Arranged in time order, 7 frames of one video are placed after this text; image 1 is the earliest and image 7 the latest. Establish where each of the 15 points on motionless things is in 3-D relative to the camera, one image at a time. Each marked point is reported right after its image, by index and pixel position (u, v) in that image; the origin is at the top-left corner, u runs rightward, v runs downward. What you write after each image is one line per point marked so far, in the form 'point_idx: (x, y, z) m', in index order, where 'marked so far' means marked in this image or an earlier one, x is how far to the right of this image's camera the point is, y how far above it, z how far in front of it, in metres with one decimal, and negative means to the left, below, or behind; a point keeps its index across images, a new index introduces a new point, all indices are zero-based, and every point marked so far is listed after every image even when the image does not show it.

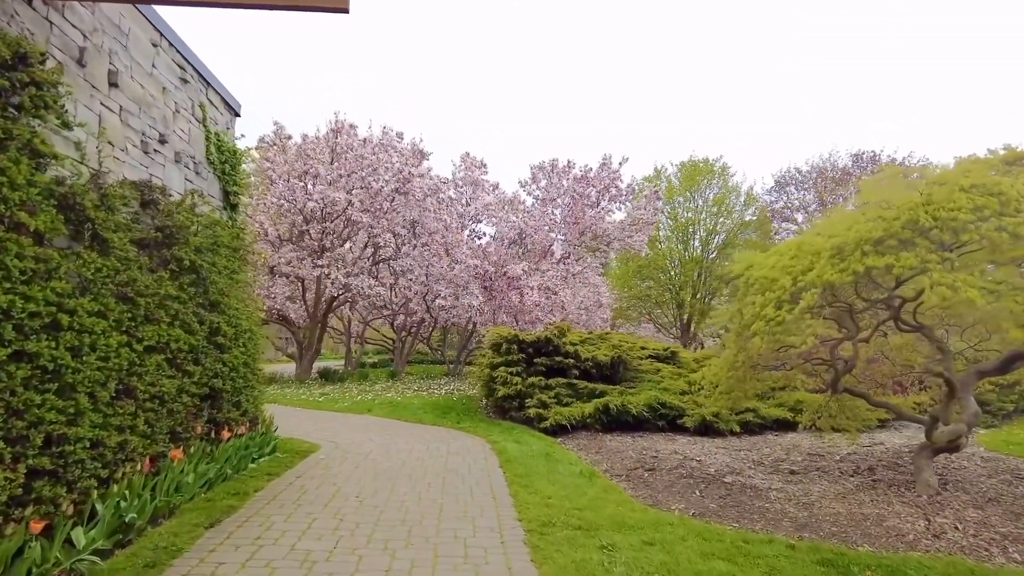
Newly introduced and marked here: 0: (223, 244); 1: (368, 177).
0: (-3.3, +0.5, +7.9) m
1: (-3.8, +2.9, +18.1) m
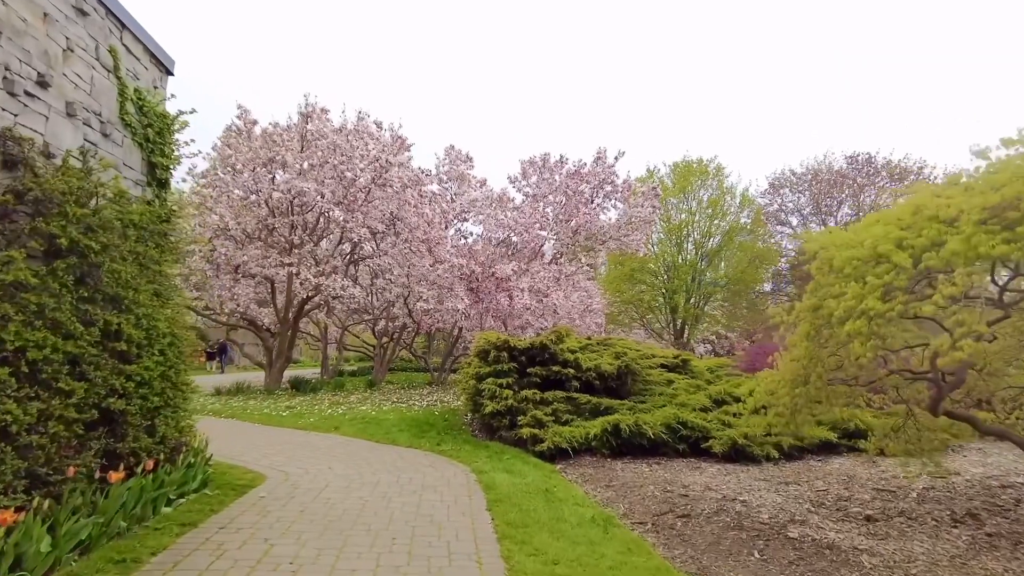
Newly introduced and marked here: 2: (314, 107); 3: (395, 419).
0: (-3.4, +0.6, +6.2) m
1: (-4.0, +2.9, +16.4) m
2: (-4.9, +4.5, +16.8) m
3: (-2.1, -2.4, +12.5) m
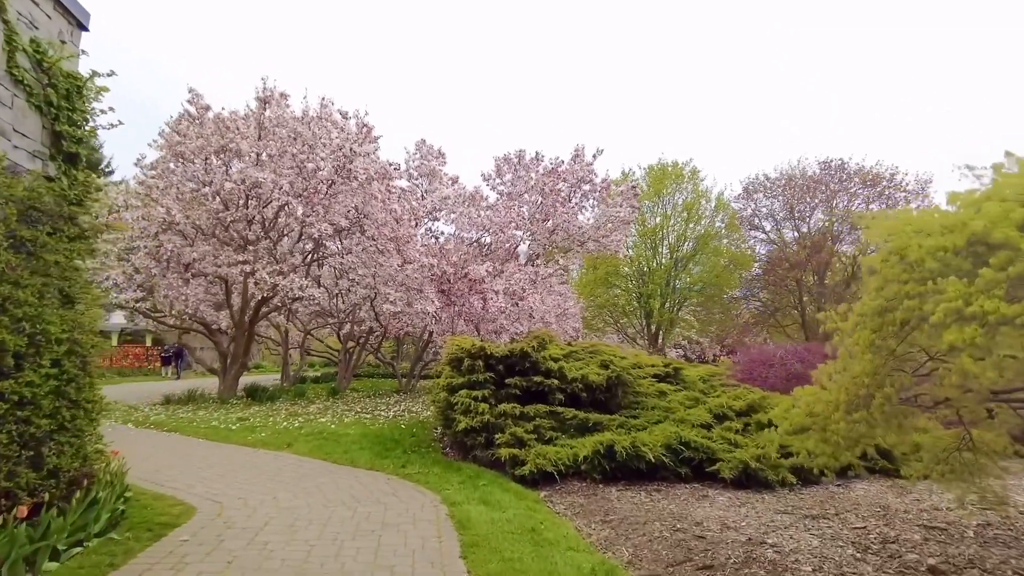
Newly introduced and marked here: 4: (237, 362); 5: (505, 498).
0: (-3.5, +0.6, +4.9) m
1: (-4.6, +2.9, +15.1) m
2: (-5.4, +4.5, +15.5) m
3: (-2.6, -2.4, +11.3) m
4: (-7.6, -2.0, +19.0) m
5: (-0.1, -2.0, +6.7) m
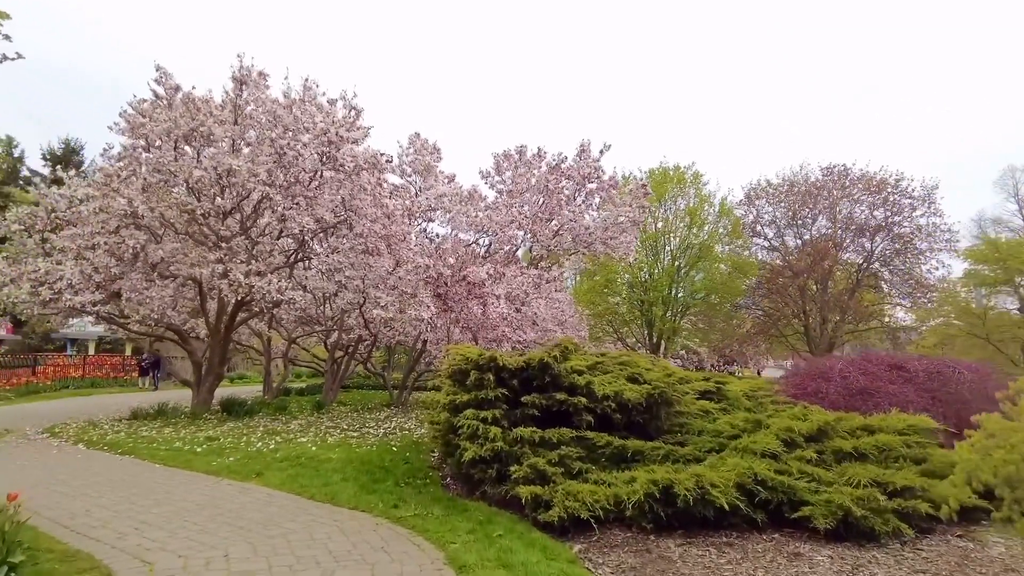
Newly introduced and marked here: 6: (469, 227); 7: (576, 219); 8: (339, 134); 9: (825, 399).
0: (-3.3, +0.7, +3.3) m
1: (-4.5, +2.9, +13.5) m
2: (-5.3, +4.4, +13.9) m
3: (-2.4, -2.4, +9.6) m
4: (-7.6, -2.1, +17.3) m
5: (+0.1, -2.0, +5.0) m
6: (-1.2, +1.7, +18.9) m
7: (+1.9, +2.0, +19.8) m
8: (-3.4, +3.1, +13.7) m
9: (+4.0, -1.4, +8.8) m
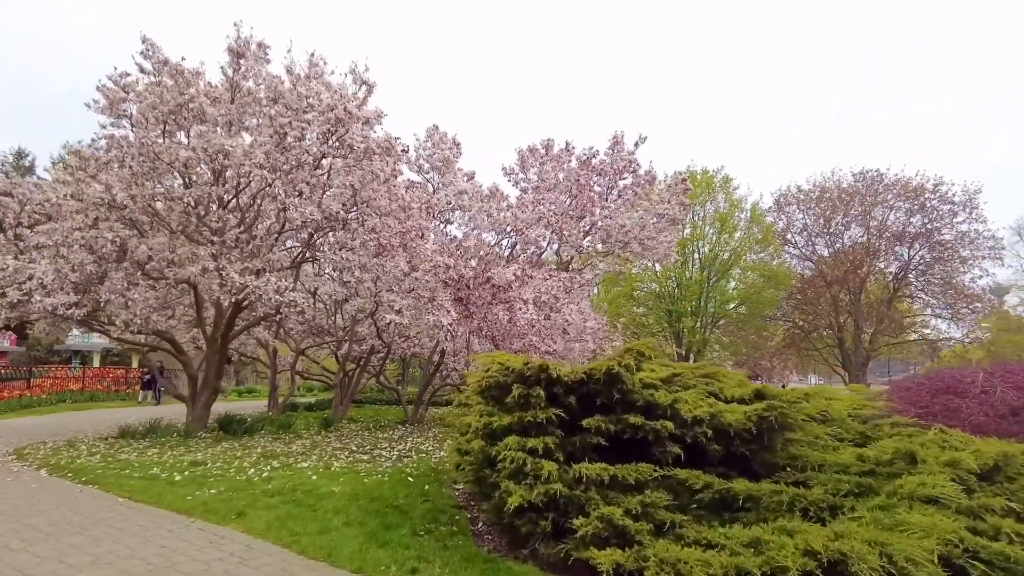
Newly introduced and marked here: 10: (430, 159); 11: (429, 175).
0: (-2.9, +0.9, +1.6) m
1: (-3.9, +2.8, +11.8) m
2: (-4.7, +4.4, +12.3) m
3: (-1.9, -2.3, +7.8) m
4: (-6.9, -2.2, +15.6) m
5: (+0.5, -1.8, +3.2) m
6: (-0.5, +1.6, +17.1) m
7: (+2.6, +1.9, +18.0) m
8: (-2.9, +3.1, +12.0) m
9: (+4.5, -1.3, +6.9) m
10: (-2.2, +3.5, +18.7) m
11: (-2.2, +3.0, +18.4) m
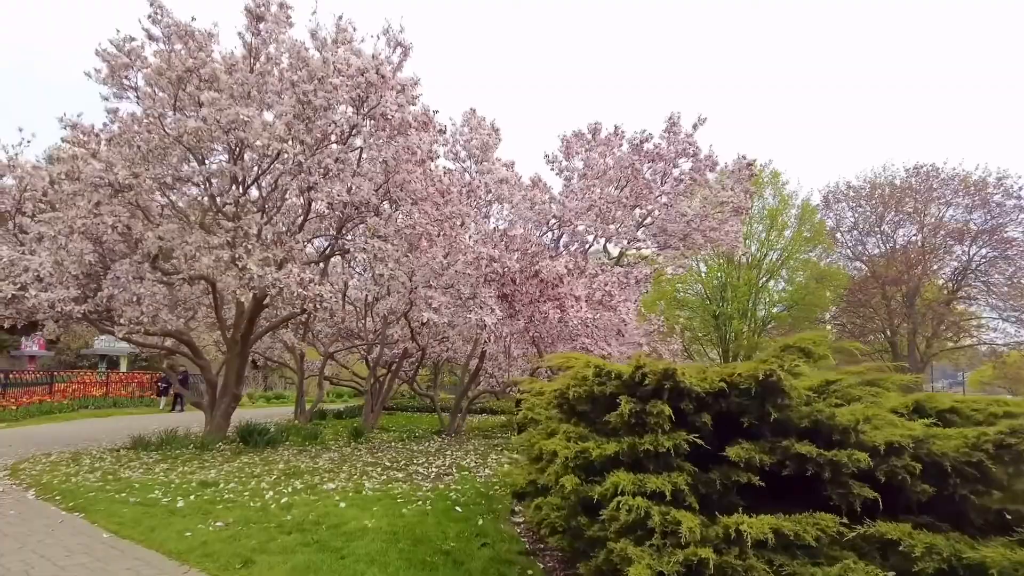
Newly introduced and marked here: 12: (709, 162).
0: (-2.5, +1.1, 0.0) m
1: (-3.0, +2.9, +10.3) m
2: (-3.9, +4.5, +10.9) m
3: (-1.2, -2.2, +6.2) m
4: (-5.9, -2.2, +14.2) m
5: (+1.1, -1.6, +1.5) m
6: (+0.6, +1.6, +15.5) m
7: (+3.7, +2.0, +16.2) m
8: (-2.0, +3.2, +10.4) m
9: (+5.2, -1.2, +5.0) m
10: (-1.1, +3.6, +17.1) m
11: (-1.1, +3.1, +16.9) m
12: (+4.9, +3.1, +16.9) m
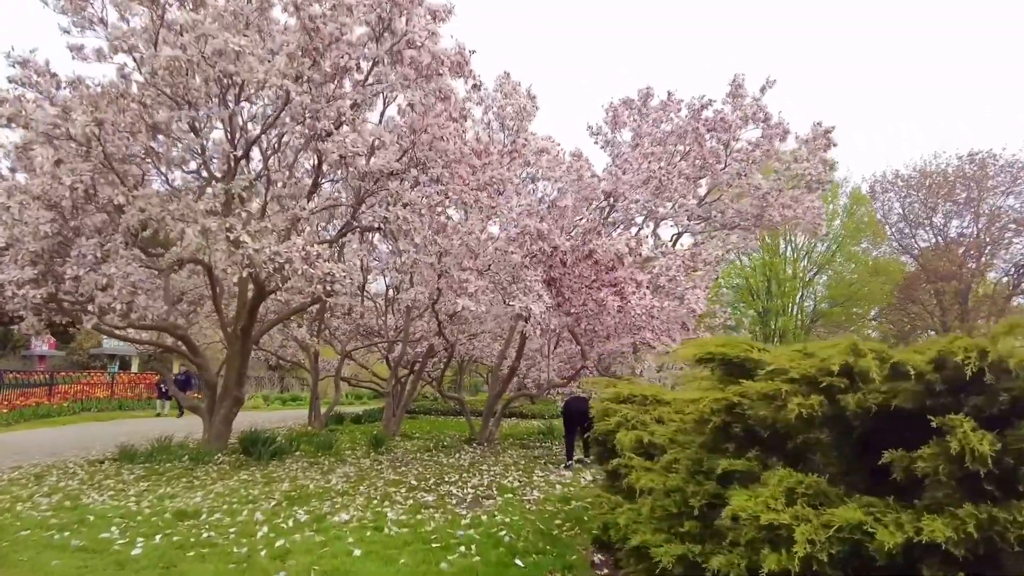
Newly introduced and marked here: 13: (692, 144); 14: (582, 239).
0: (-2.1, +1.4, -2.0) m
1: (-2.3, +3.2, +8.3) m
2: (-3.1, +4.8, +8.9) m
3: (-0.6, -1.9, +4.1) m
4: (-5.0, -1.9, +12.2) m
5: (+1.5, -1.3, -0.7) m
6: (+1.4, +1.9, +13.3) m
7: (+4.5, +2.2, +14.0) m
8: (-1.3, +3.4, +8.4) m
9: (+5.7, -0.9, +2.8) m
10: (-0.2, +3.8, +15.0) m
11: (-0.2, +3.4, +14.8) m
12: (+5.8, +3.4, +14.7) m
13: (+3.6, +3.0, +14.3) m
14: (+1.1, +0.8, +11.2) m
